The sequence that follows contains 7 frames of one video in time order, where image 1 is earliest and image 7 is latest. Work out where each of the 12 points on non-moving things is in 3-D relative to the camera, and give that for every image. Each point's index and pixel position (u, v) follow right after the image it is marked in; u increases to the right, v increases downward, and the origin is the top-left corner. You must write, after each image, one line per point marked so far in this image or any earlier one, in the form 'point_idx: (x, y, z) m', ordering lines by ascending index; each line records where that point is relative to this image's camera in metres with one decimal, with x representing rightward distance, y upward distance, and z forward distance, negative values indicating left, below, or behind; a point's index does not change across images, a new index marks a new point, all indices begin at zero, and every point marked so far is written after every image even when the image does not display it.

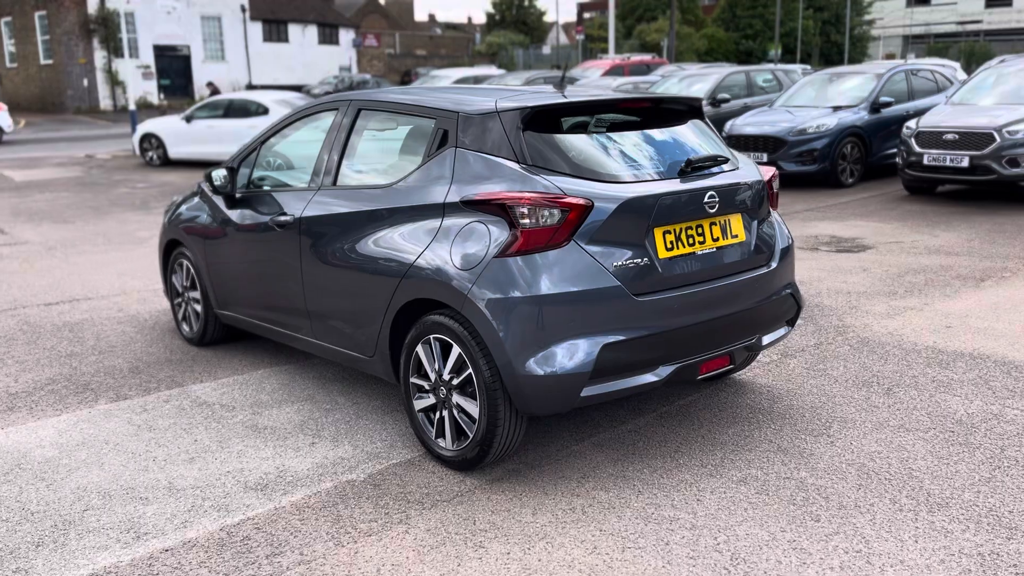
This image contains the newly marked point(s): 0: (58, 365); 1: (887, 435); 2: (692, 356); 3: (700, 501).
0: (-2.8, -0.5, +5.4) m
1: (+1.7, -0.7, +4.0) m
2: (+0.7, -0.3, +3.7) m
3: (+0.7, -0.8, +3.4) m
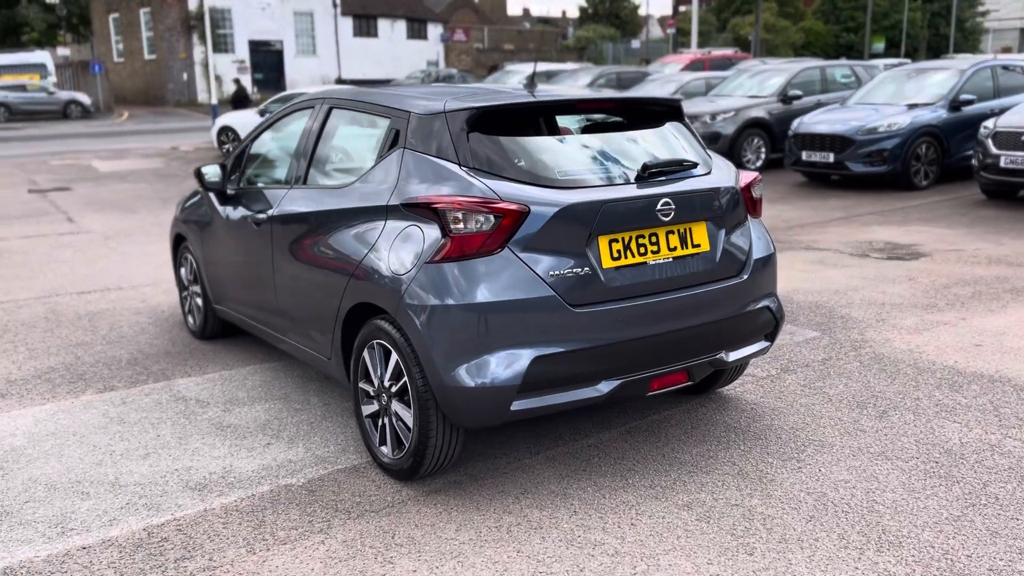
0: (-2.9, -0.4, +5.6) m
1: (+1.5, -0.7, +3.7) m
2: (+0.5, -0.3, +3.5) m
3: (+0.4, -0.9, +3.2) m
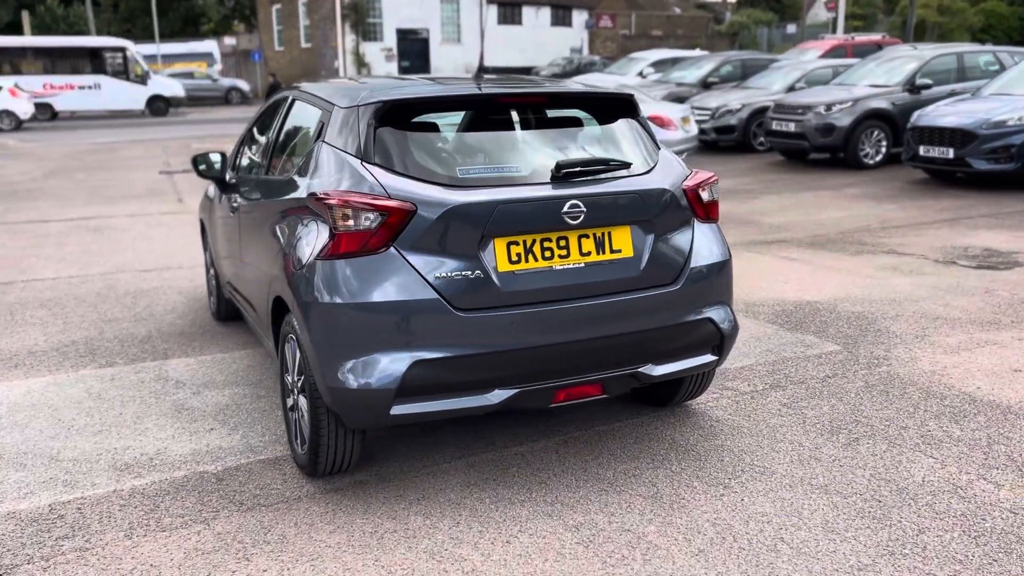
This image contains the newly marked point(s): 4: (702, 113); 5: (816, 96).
0: (-2.9, -0.3, +5.9) m
1: (+1.1, -0.8, +3.4) m
2: (+0.1, -0.4, +3.3) m
3: (0.0, -0.9, +3.1) m
4: (+4.0, +3.6, +18.2) m
5: (+5.4, +3.4, +15.5) m
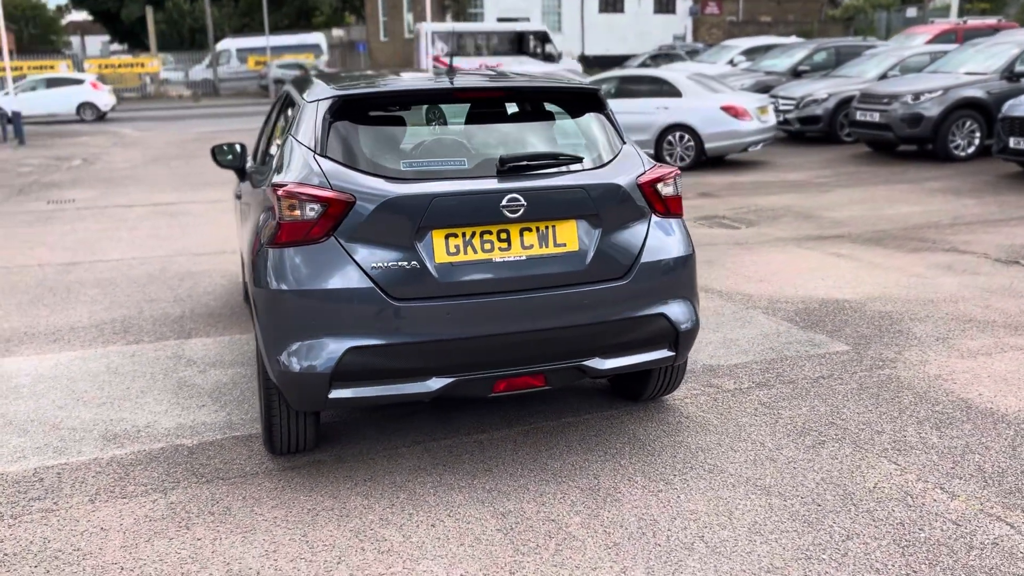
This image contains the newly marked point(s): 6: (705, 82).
0: (-2.8, -0.1, +6.3) m
1: (+0.8, -0.8, +3.3) m
2: (-0.1, -0.3, +3.4) m
3: (-0.3, -0.9, +3.1) m
4: (+5.5, +3.7, +17.6) m
5: (+6.6, +3.5, +14.8) m
6: (+3.2, +3.5, +14.7) m
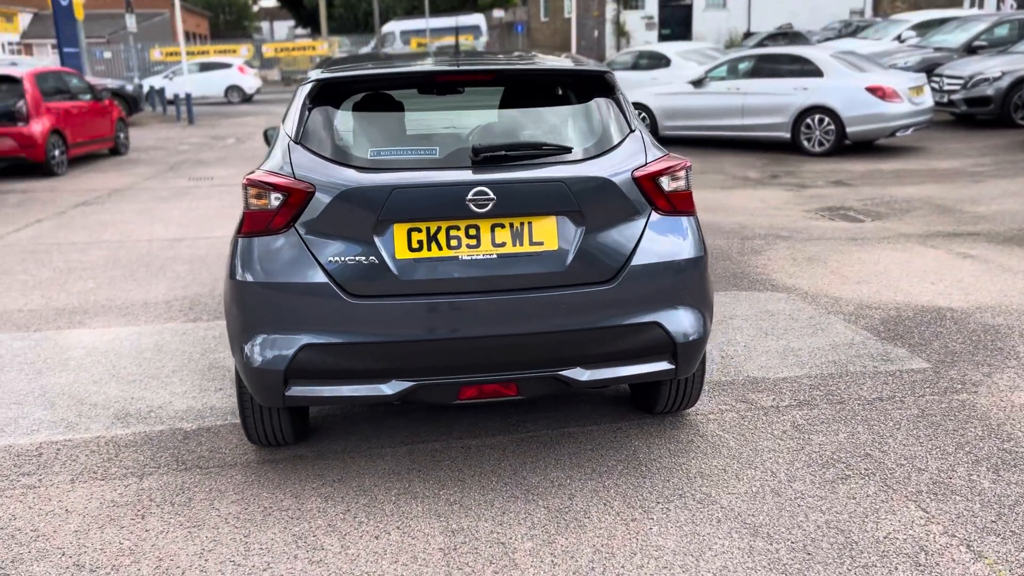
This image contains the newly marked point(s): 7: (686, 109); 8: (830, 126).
0: (-2.3, 0.0, +6.5) m
1: (+0.7, -0.8, +2.9) m
2: (-0.2, -0.3, +3.2) m
3: (-0.5, -0.9, +3.0) m
4: (+8.1, +3.8, +16.0) m
5: (+8.6, +3.4, +13.0) m
6: (+5.3, +3.5, +13.6) m
7: (+3.0, +3.0, +14.9) m
8: (+4.9, +2.5, +13.3) m
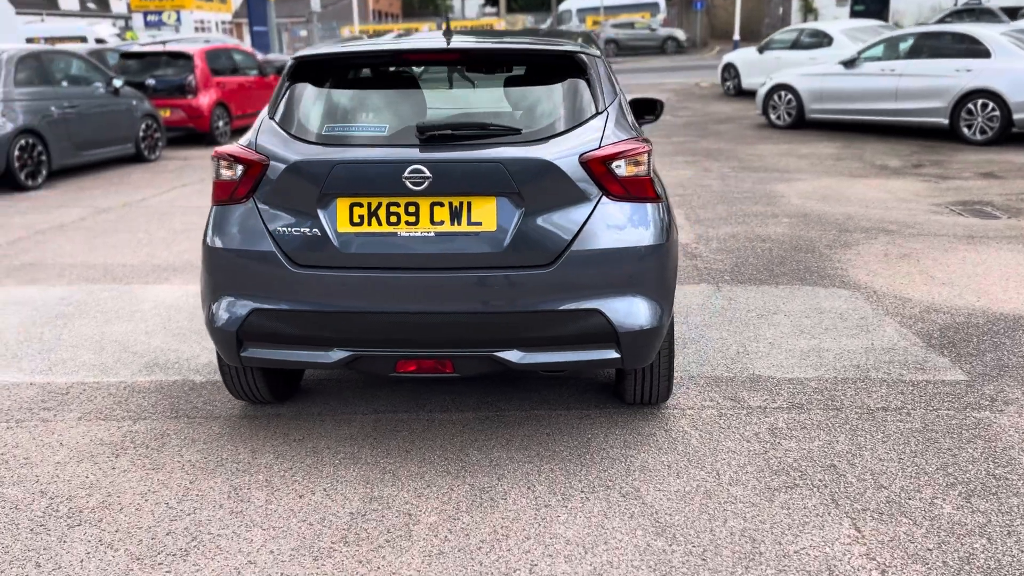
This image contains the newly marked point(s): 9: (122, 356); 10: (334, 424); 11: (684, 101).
0: (-1.8, +0.3, +6.9) m
1: (+0.3, -0.8, +2.9) m
2: (-0.5, -0.2, +3.3) m
3: (-0.8, -0.7, +3.1) m
4: (+10.5, +3.6, +14.1) m
5: (+10.4, +3.1, +11.1) m
6: (+7.2, +3.5, +12.2) m
7: (+5.2, +3.2, +14.0) m
8: (+6.7, +2.4, +12.1) m
9: (-2.1, -0.4, +4.6) m
10: (-0.7, -0.6, +3.7) m
11: (+3.9, +4.3, +20.0) m
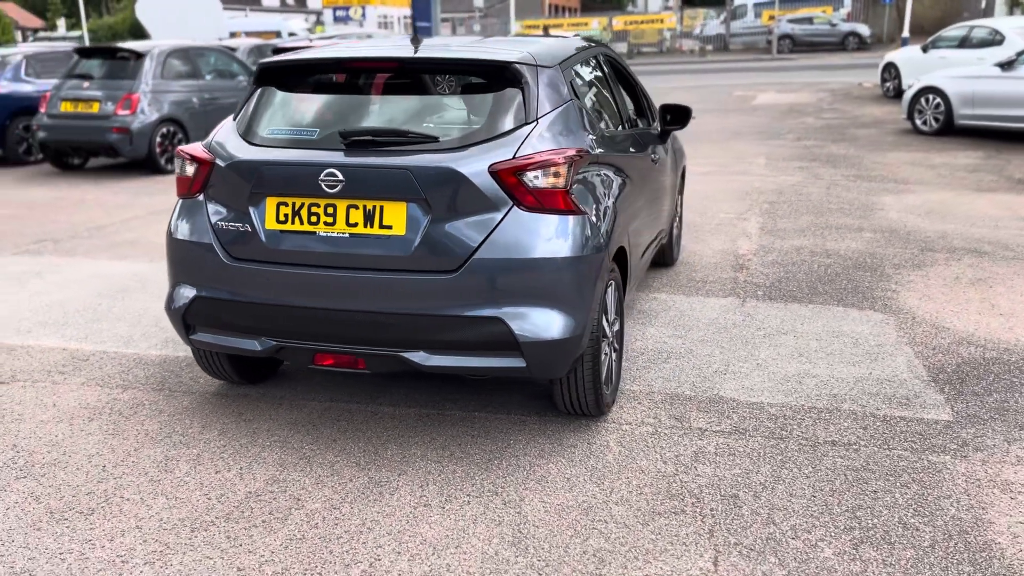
0: (-1.3, +0.4, +7.3) m
1: (-0.1, -0.8, +2.9) m
2: (-0.8, -0.2, +3.4) m
3: (-1.1, -0.7, +3.4) m
4: (+12.2, +2.9, +11.9) m
5: (+11.5, +2.5, +9.0) m
6: (+8.7, +3.0, +10.7) m
7: (+7.0, +2.8, +12.8) m
8: (+8.1, +2.0, +10.7) m
9: (-2.1, -0.2, +5.1) m
10: (-1.0, -0.5, +4.0) m
11: (+7.0, +4.0, +19.0) m
